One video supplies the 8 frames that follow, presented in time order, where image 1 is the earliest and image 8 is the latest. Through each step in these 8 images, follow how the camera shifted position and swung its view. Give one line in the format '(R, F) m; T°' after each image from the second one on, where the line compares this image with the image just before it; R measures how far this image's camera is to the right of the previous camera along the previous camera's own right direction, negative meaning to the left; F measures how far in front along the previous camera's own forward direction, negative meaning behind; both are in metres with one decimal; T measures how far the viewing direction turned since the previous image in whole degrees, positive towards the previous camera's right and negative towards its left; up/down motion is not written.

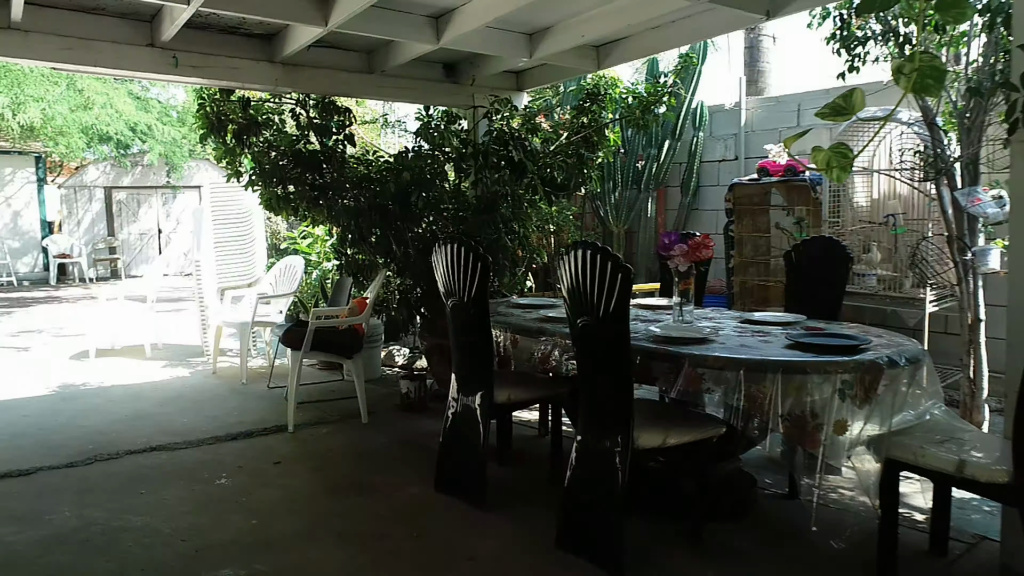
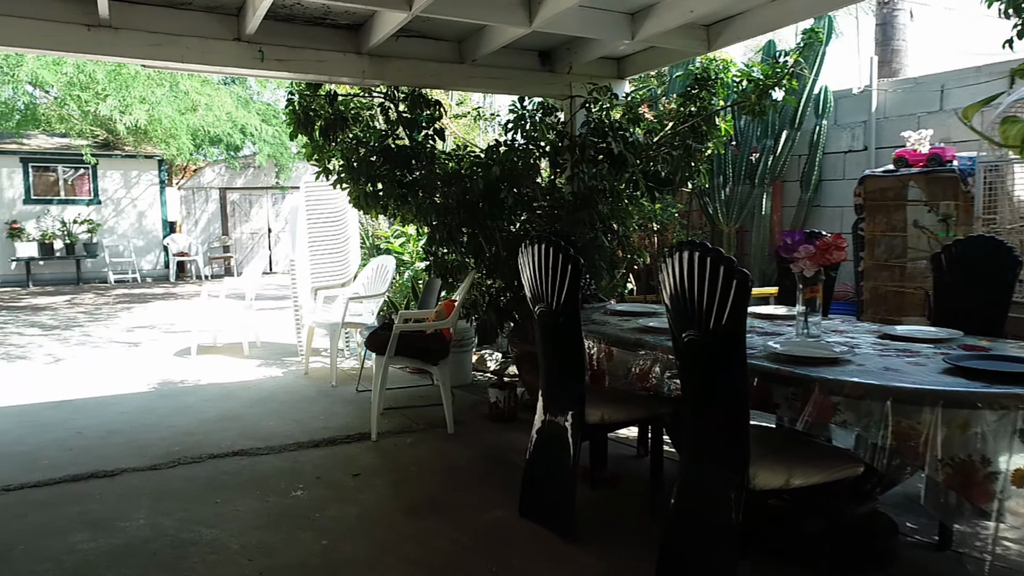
(0.0, +0.4) m; -8°
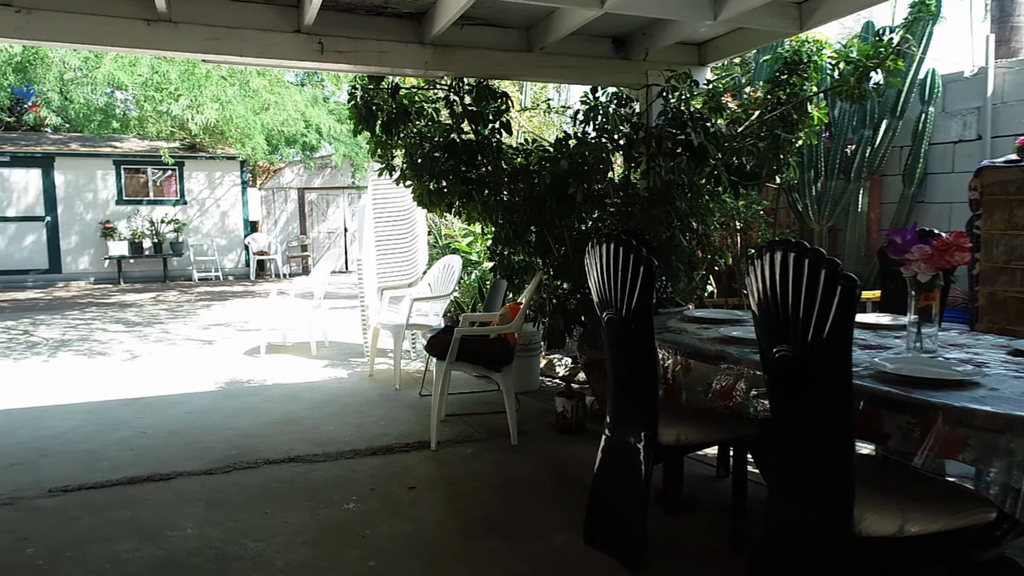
(0.0, +0.3) m; -6°
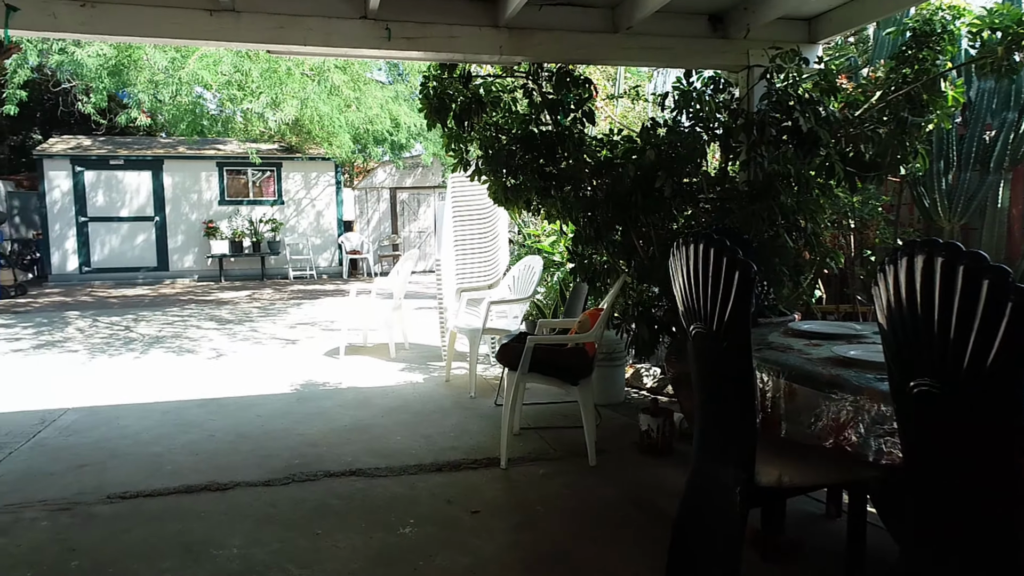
(+0.1, +0.4) m; -7°
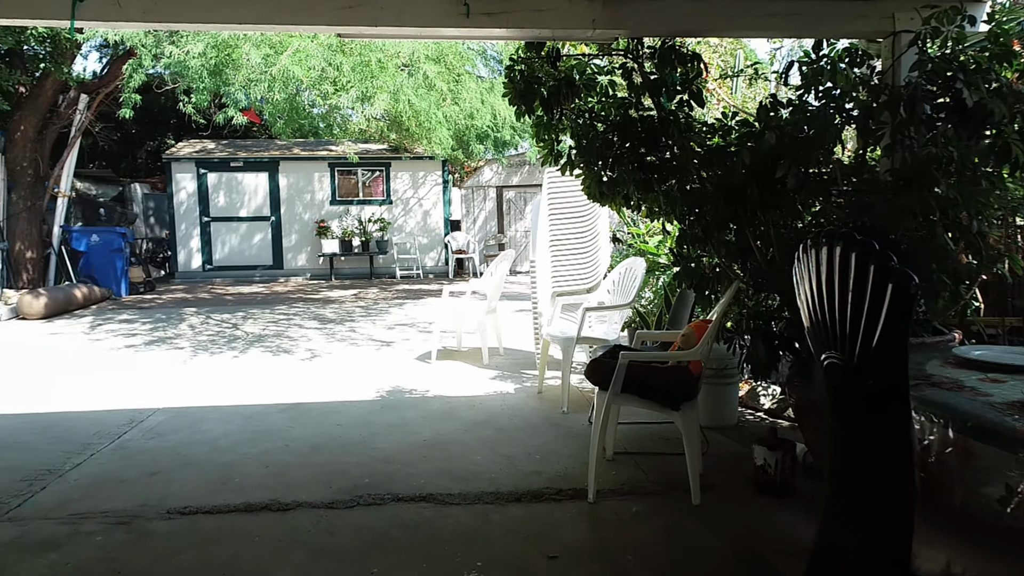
(+0.1, +0.5) m; -9°
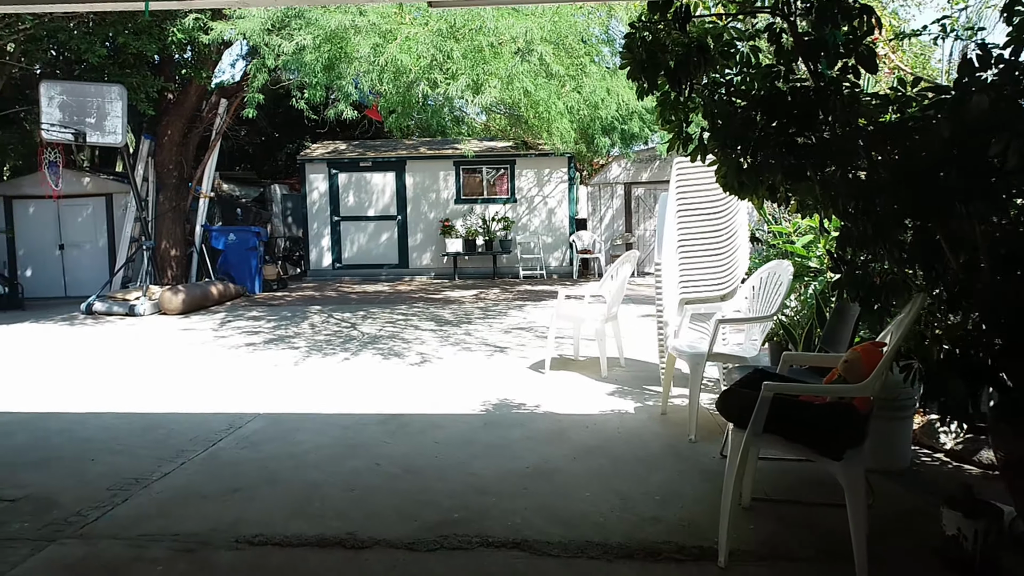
(+0.1, +0.5) m; -10°
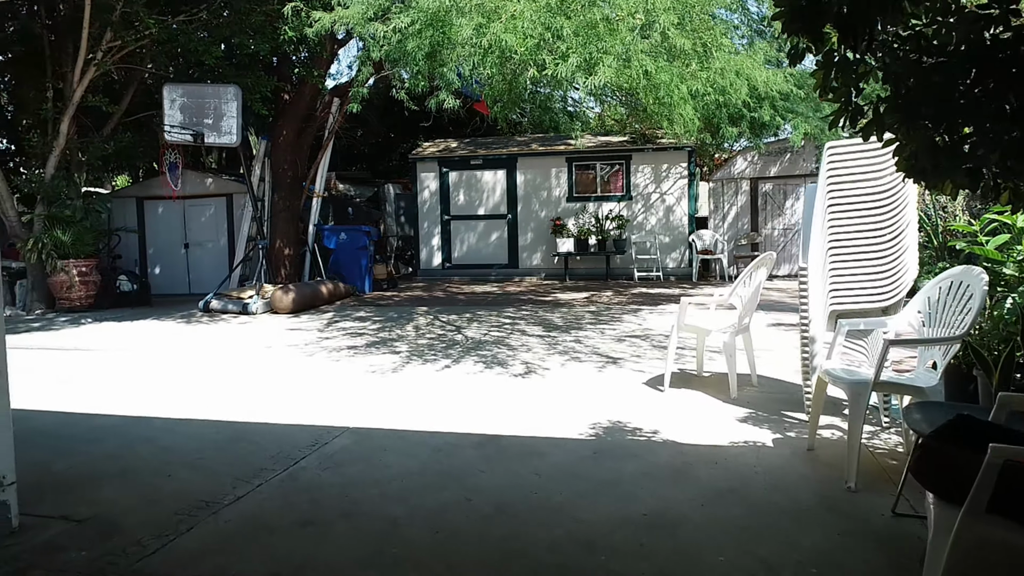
(0.0, +0.6) m; -9°
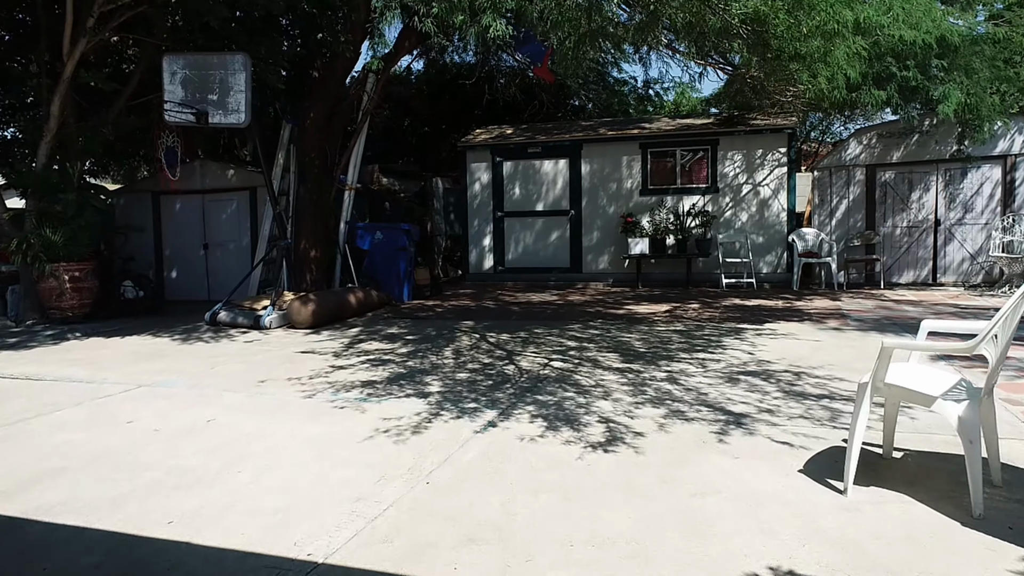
(-0.1, +1.9) m; -4°
